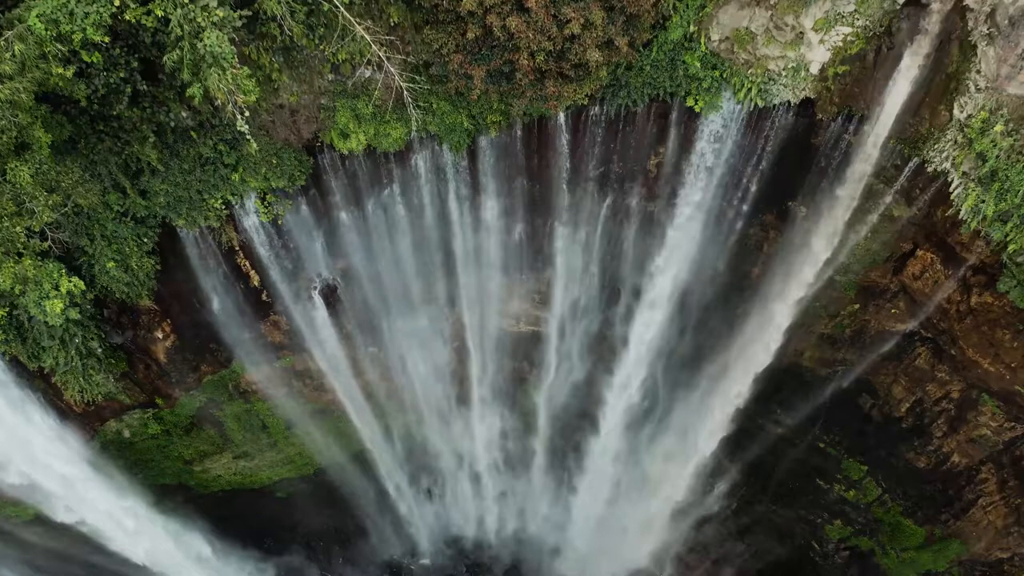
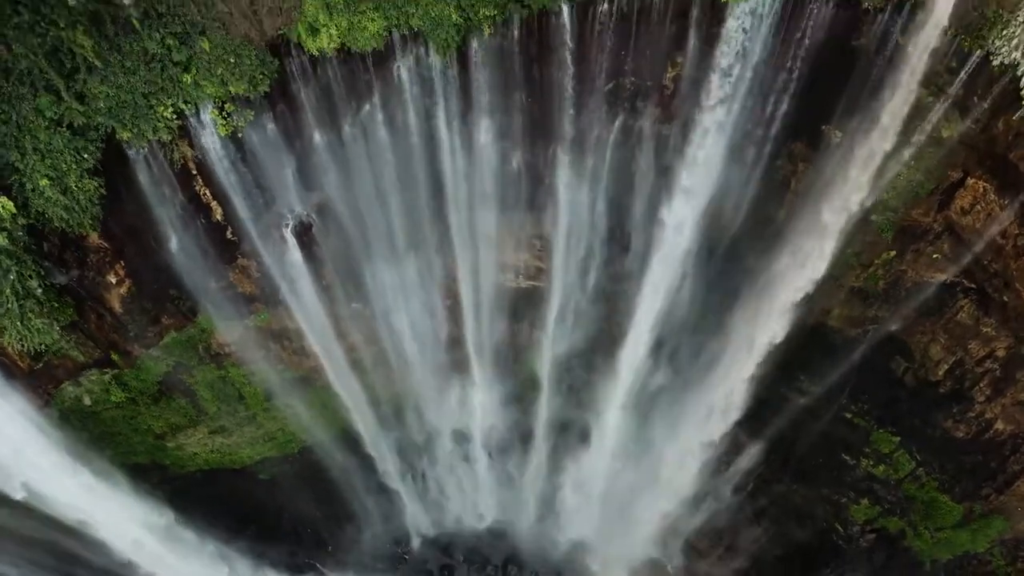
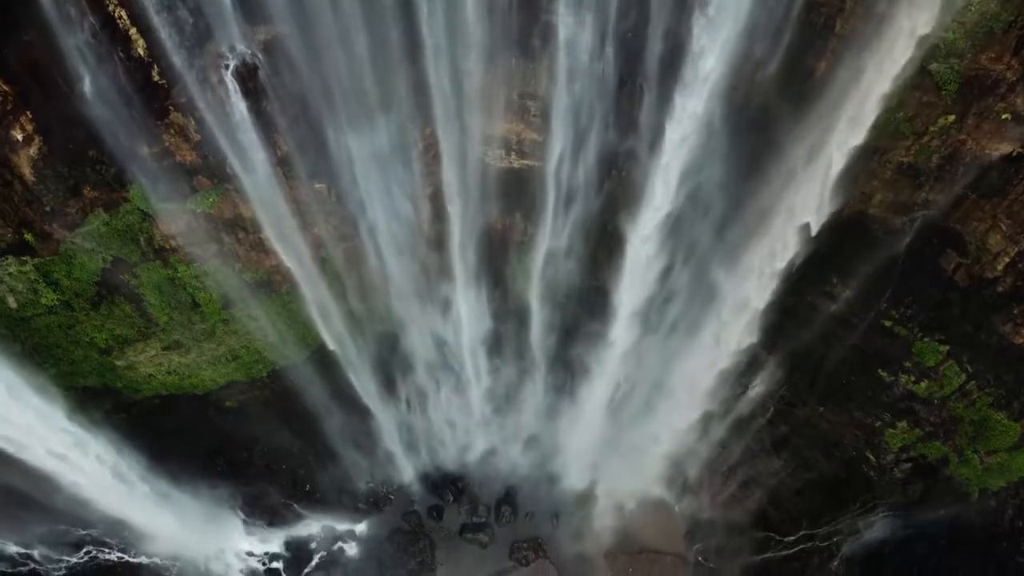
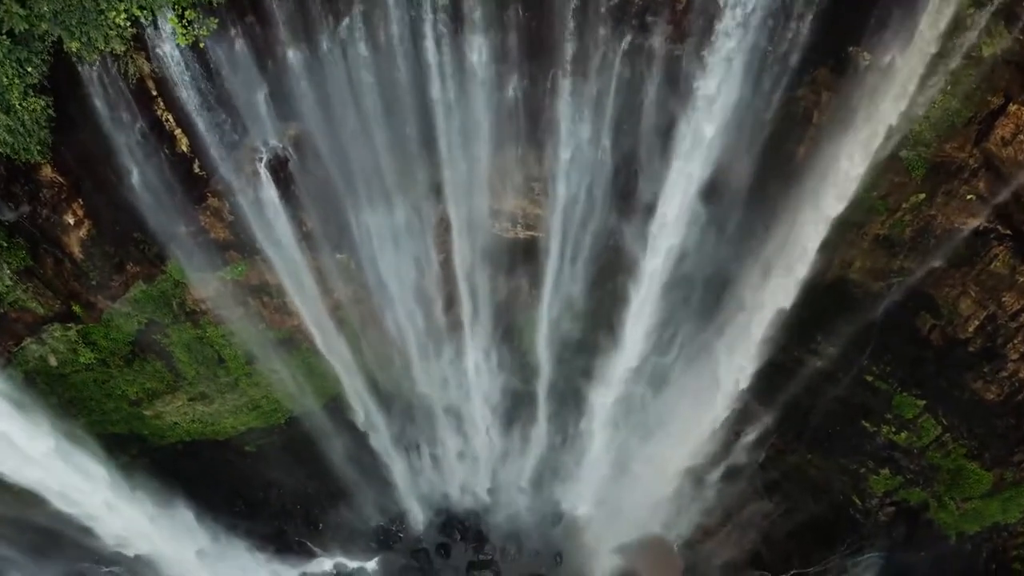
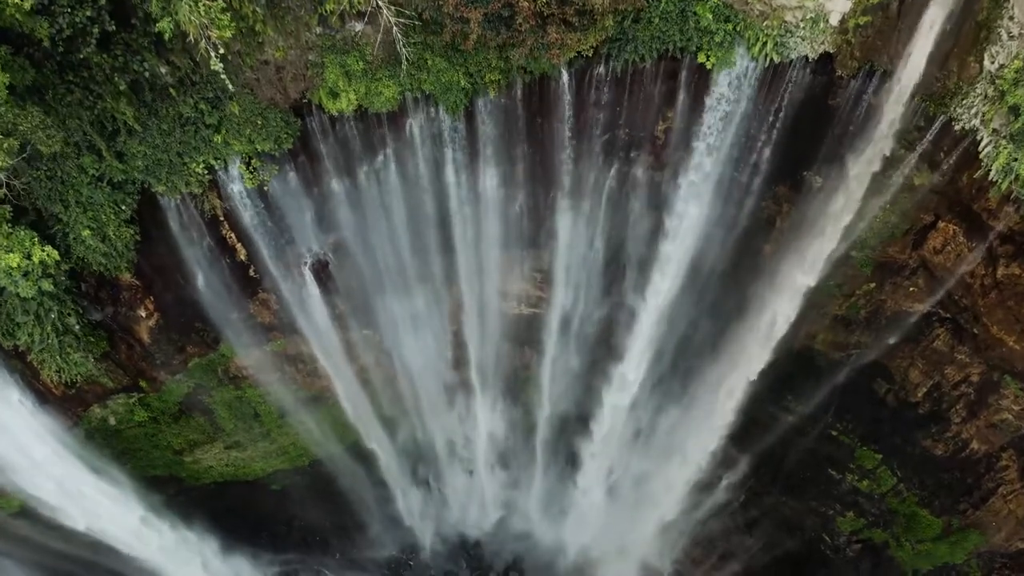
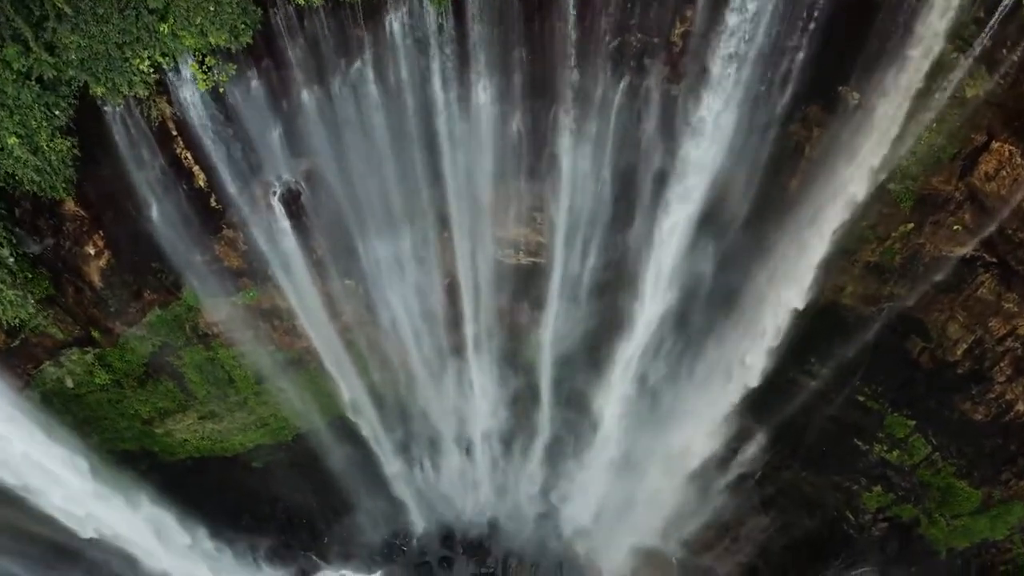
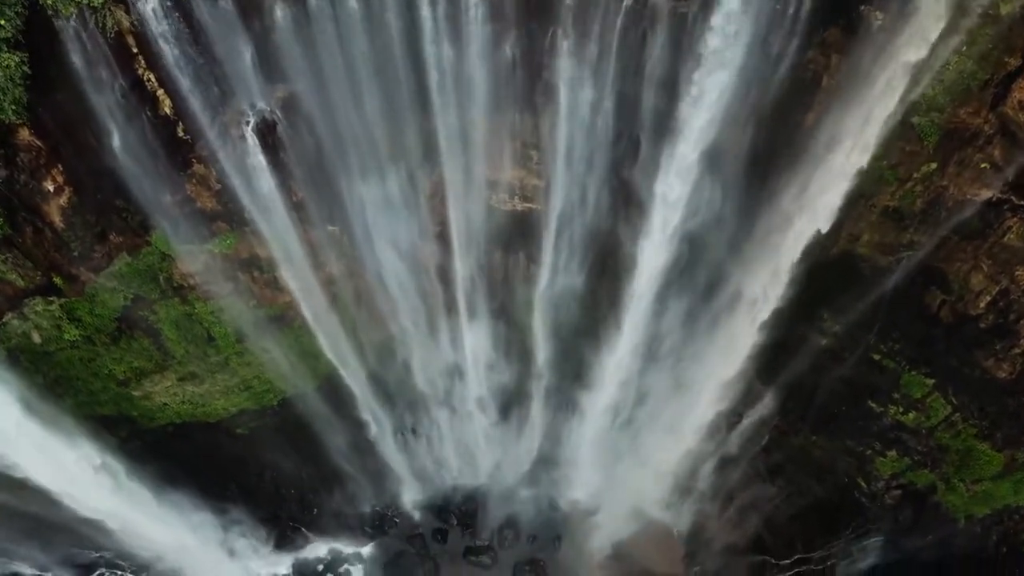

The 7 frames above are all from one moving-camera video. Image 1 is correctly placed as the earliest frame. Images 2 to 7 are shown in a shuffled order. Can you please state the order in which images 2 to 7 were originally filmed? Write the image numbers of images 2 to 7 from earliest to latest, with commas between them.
5, 2, 6, 4, 7, 3
